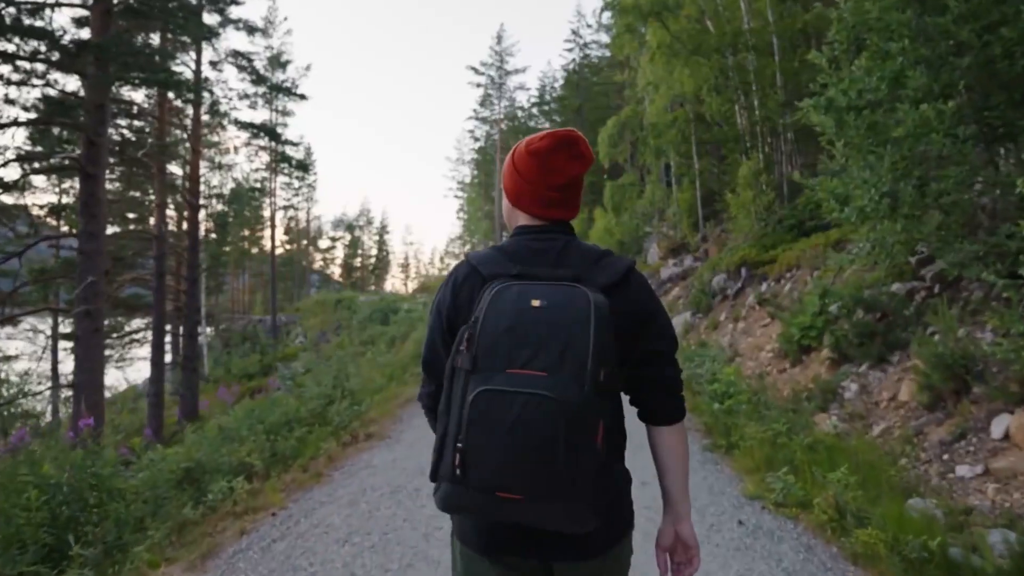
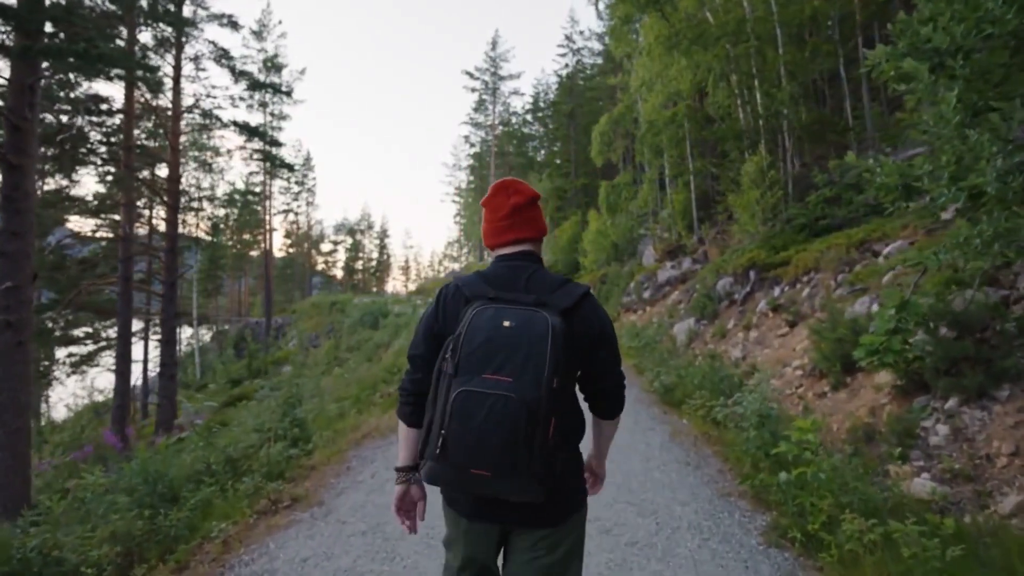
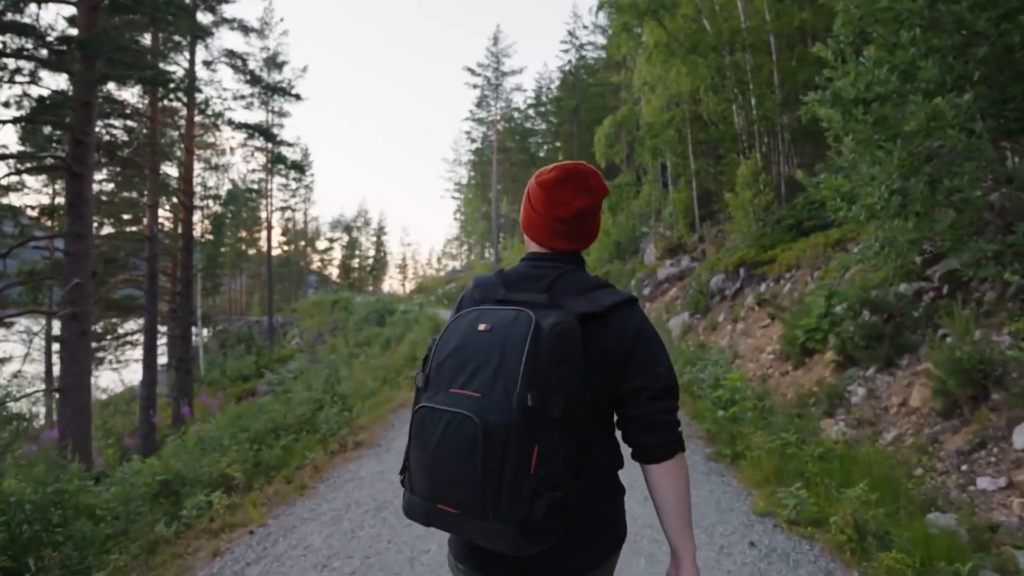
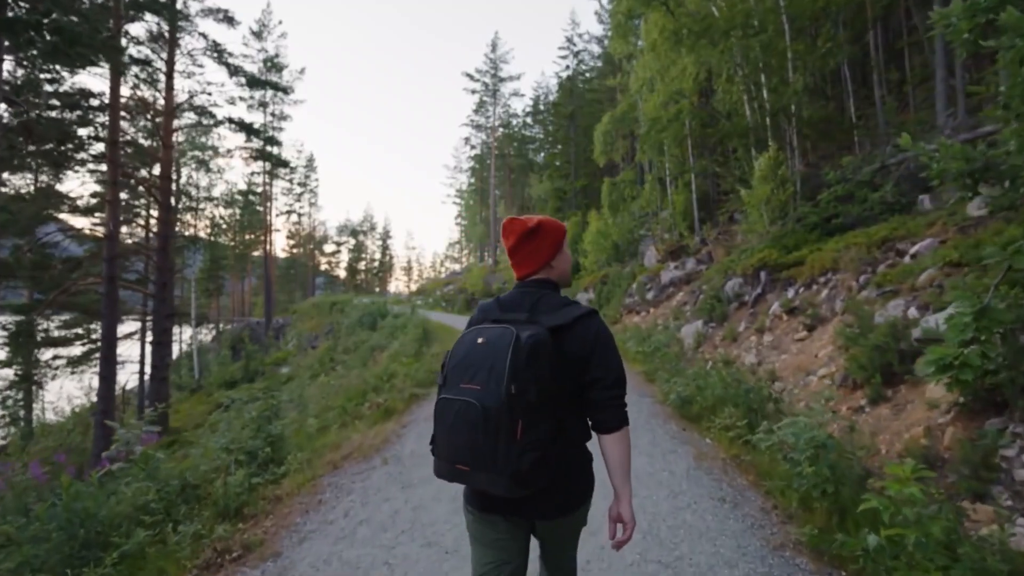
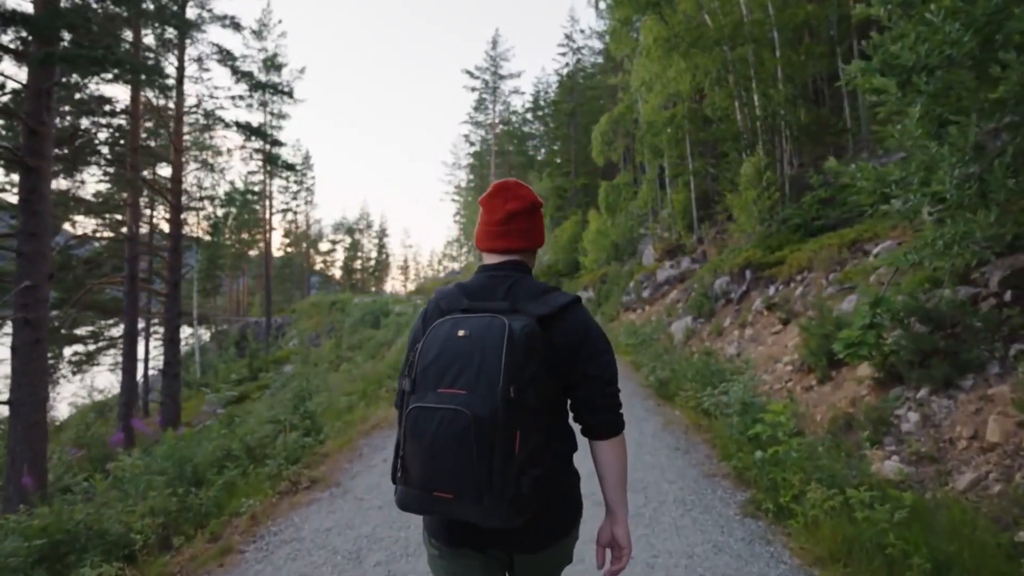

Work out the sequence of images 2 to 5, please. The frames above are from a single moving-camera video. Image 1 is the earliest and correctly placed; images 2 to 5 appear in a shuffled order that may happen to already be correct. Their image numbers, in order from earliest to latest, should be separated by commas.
3, 5, 2, 4
